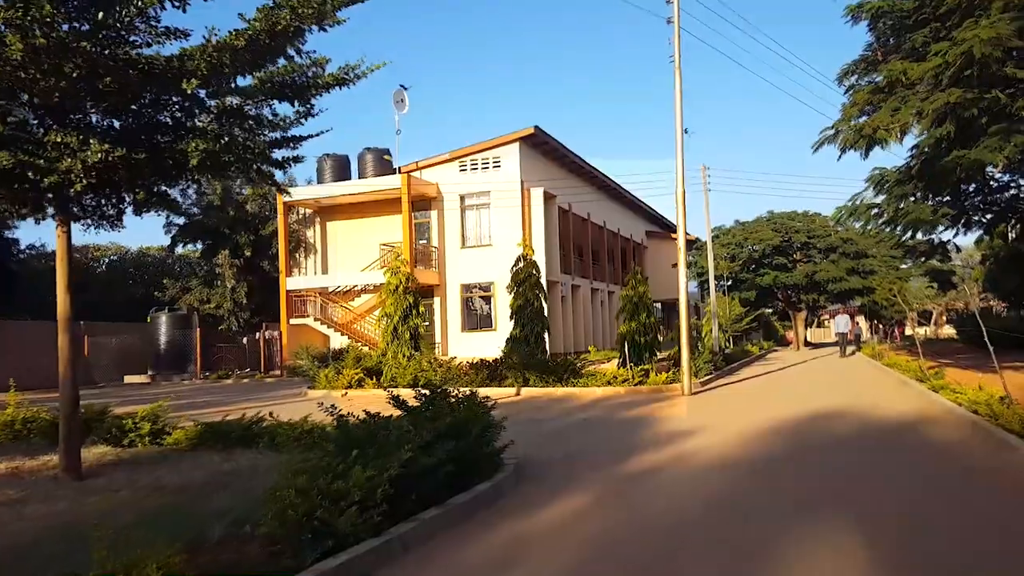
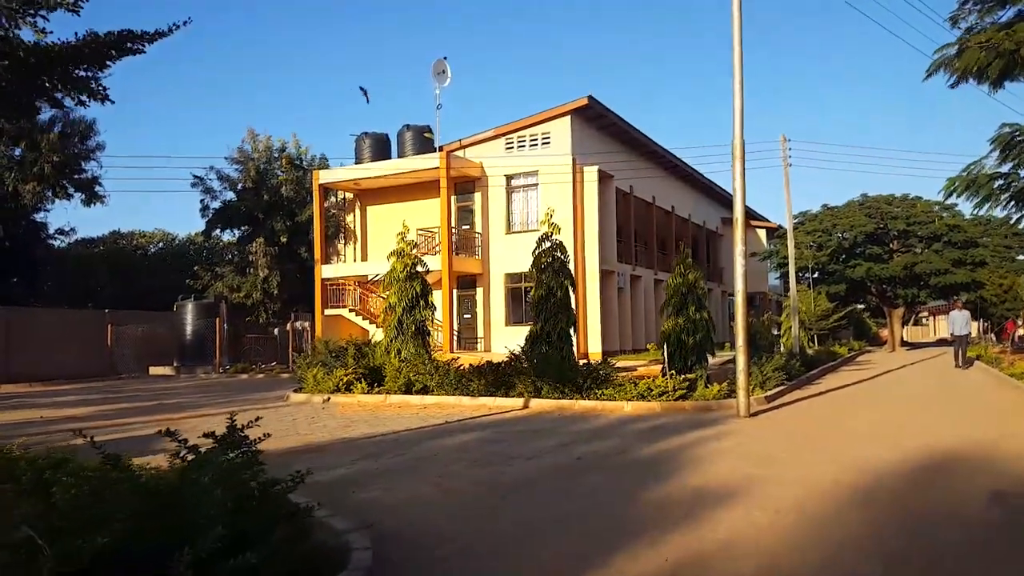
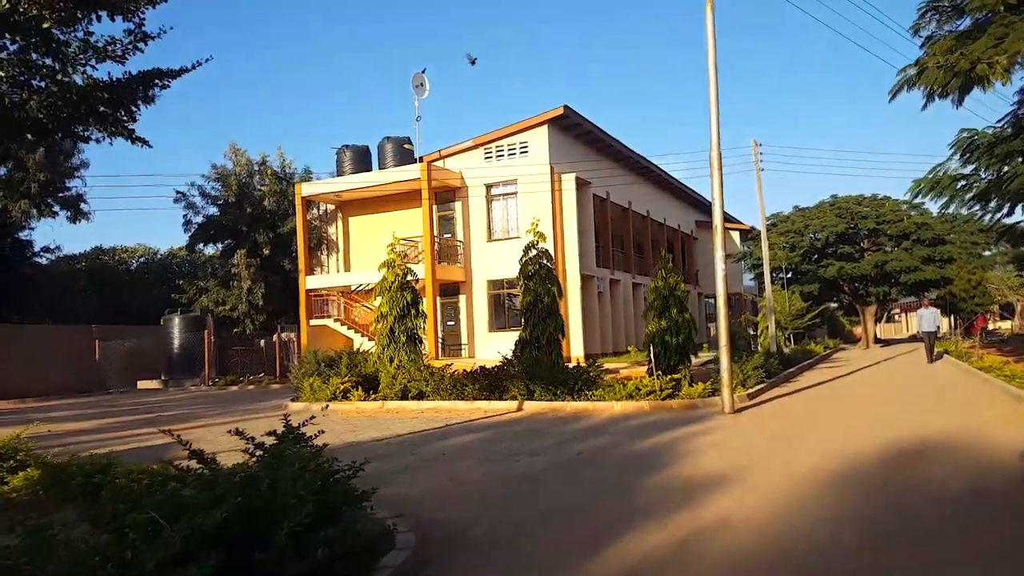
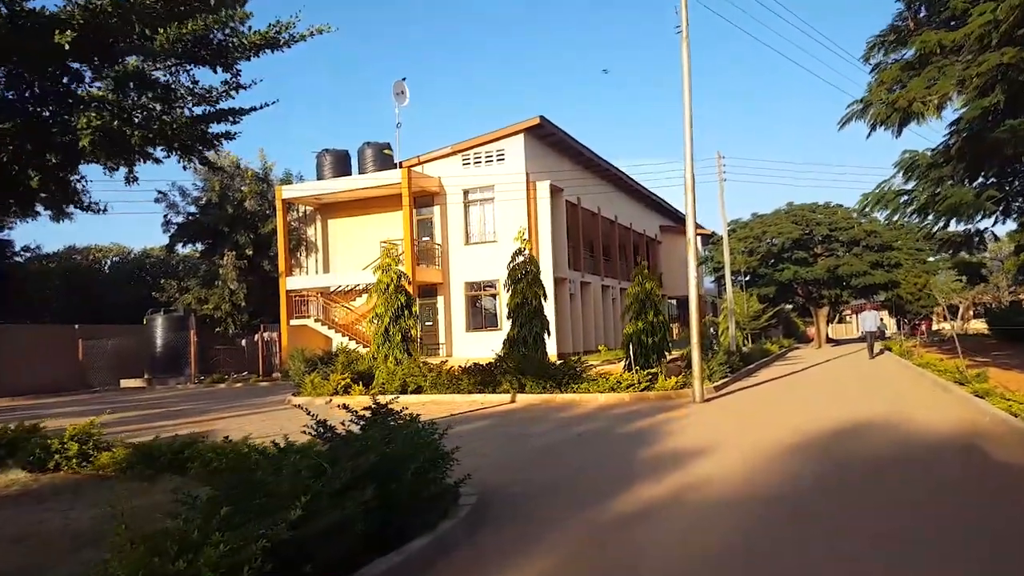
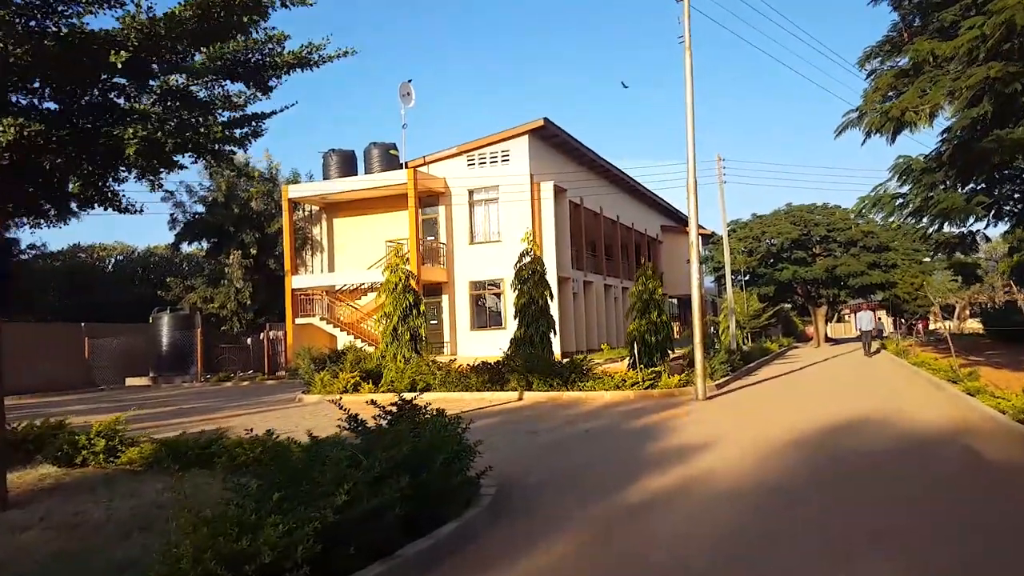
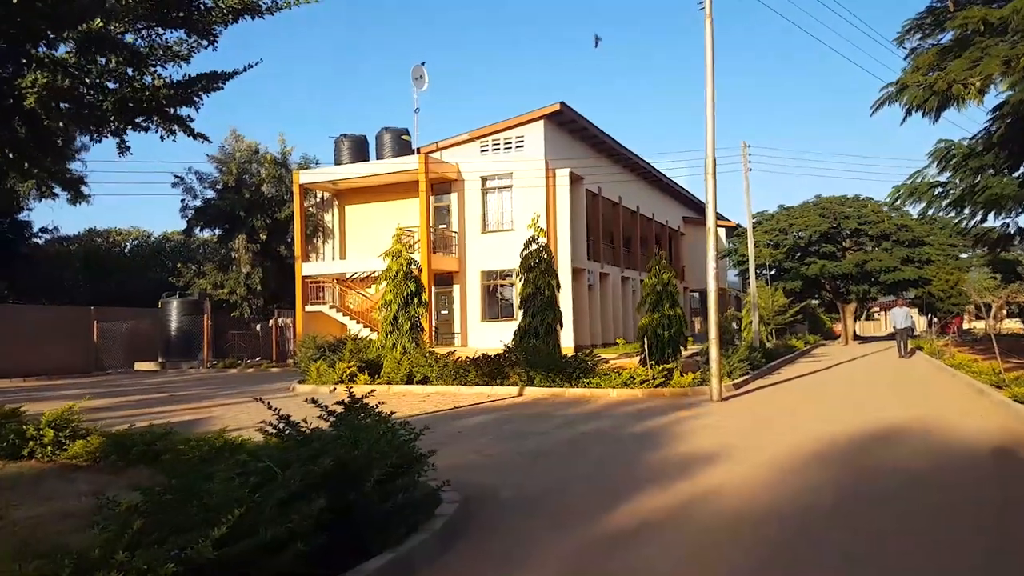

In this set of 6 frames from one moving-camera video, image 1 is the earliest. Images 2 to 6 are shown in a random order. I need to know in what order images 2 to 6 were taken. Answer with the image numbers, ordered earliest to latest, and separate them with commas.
5, 4, 6, 3, 2
